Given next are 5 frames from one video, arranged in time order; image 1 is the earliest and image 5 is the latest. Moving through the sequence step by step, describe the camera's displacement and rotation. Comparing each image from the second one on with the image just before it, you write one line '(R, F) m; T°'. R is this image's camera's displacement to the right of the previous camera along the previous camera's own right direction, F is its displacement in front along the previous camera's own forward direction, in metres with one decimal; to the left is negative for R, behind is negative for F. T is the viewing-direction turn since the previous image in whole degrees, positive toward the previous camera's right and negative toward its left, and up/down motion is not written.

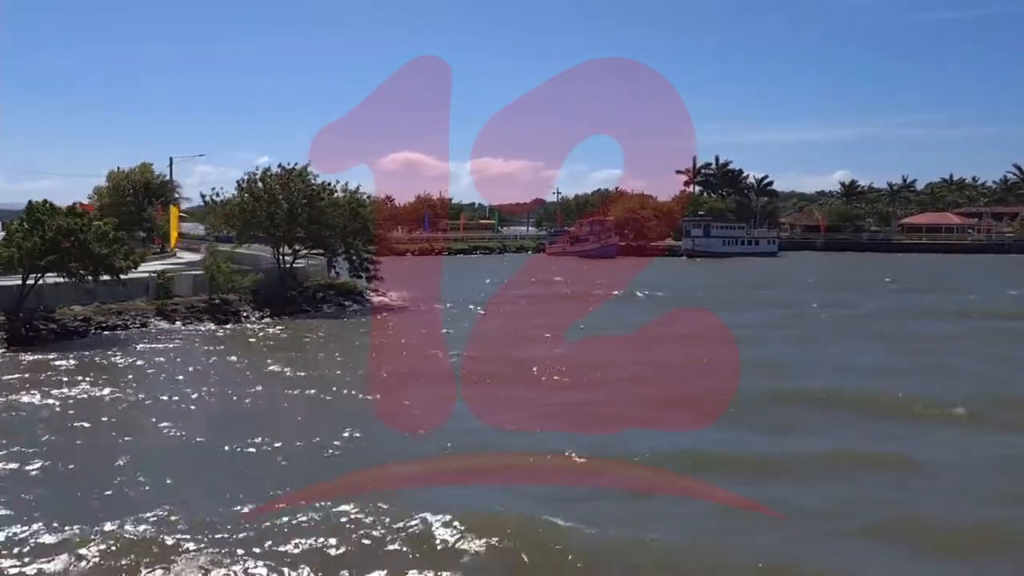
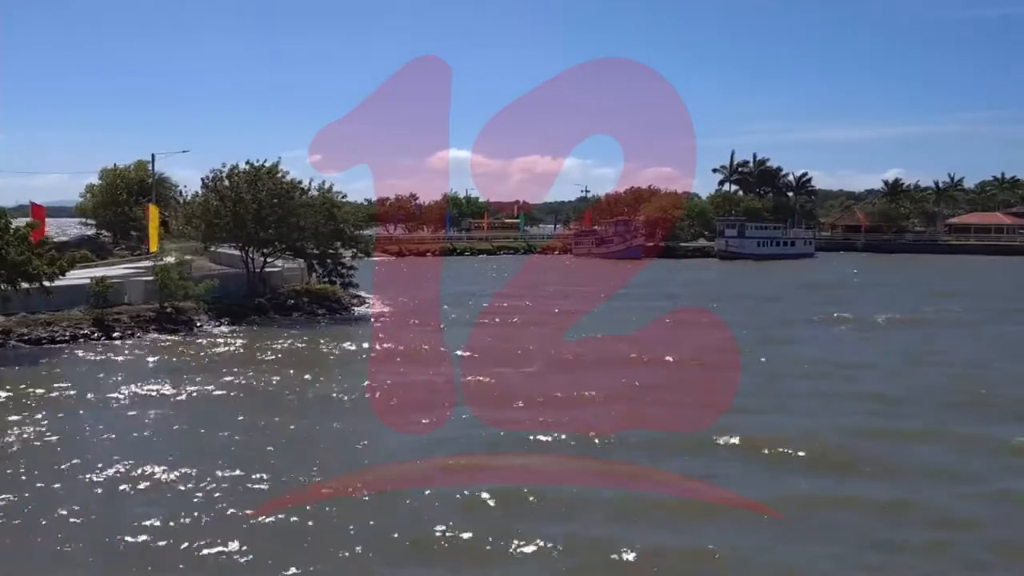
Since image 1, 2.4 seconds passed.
(+2.0, +2.6) m; -3°
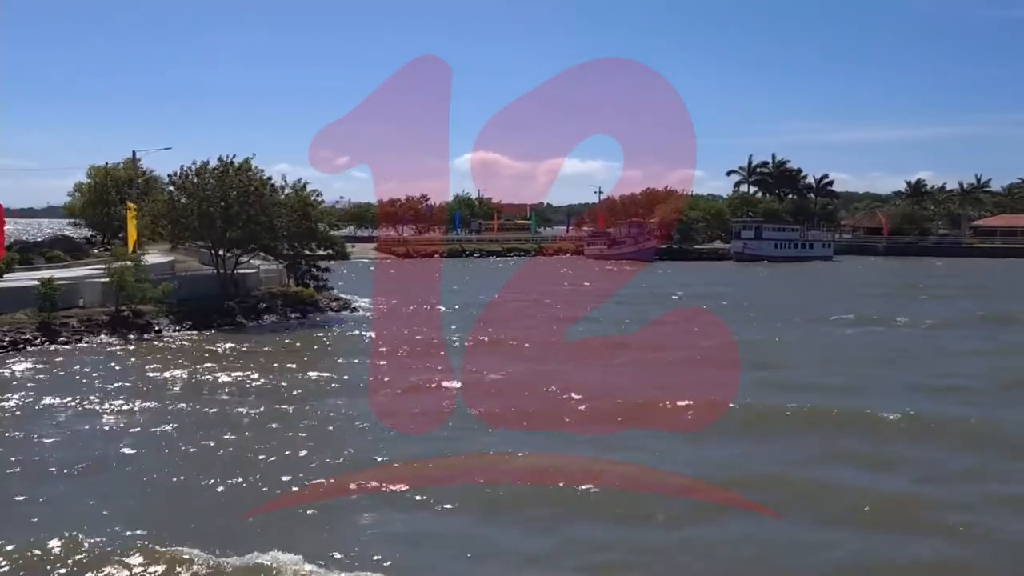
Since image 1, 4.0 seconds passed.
(+1.3, +1.6) m; -1°
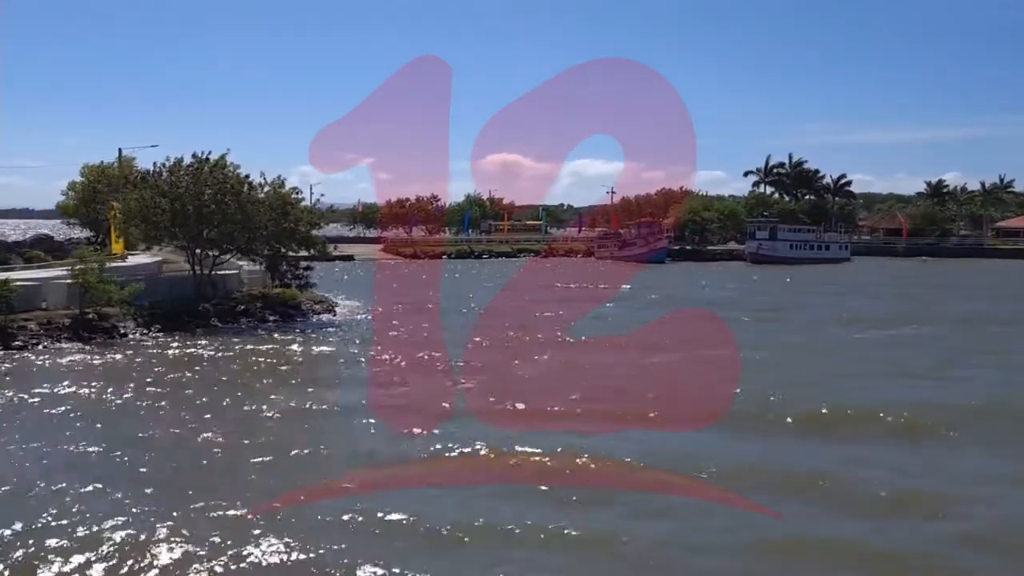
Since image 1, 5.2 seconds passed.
(+1.1, +1.2) m; -1°
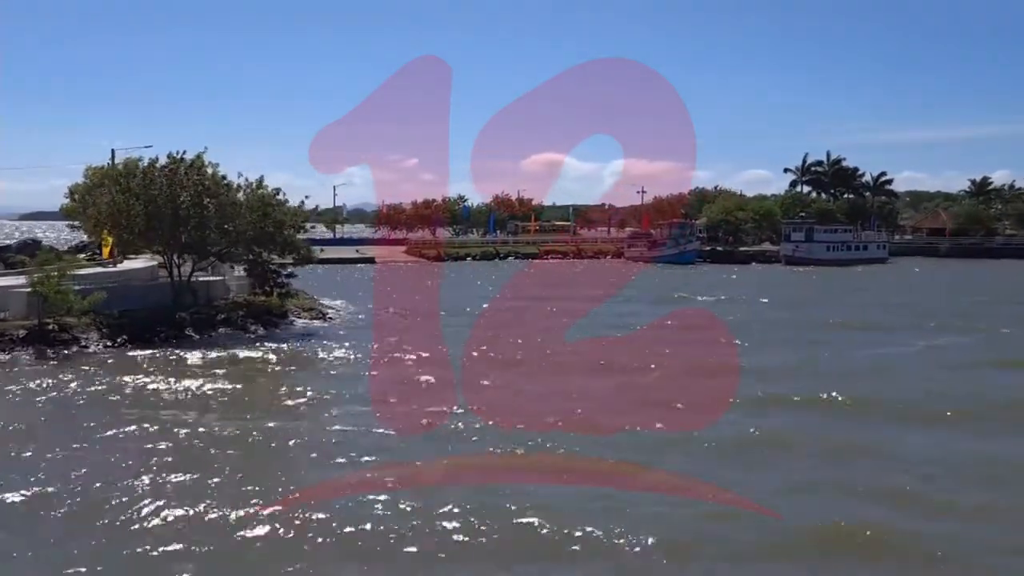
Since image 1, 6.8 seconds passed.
(+1.4, +1.8) m; -2°
